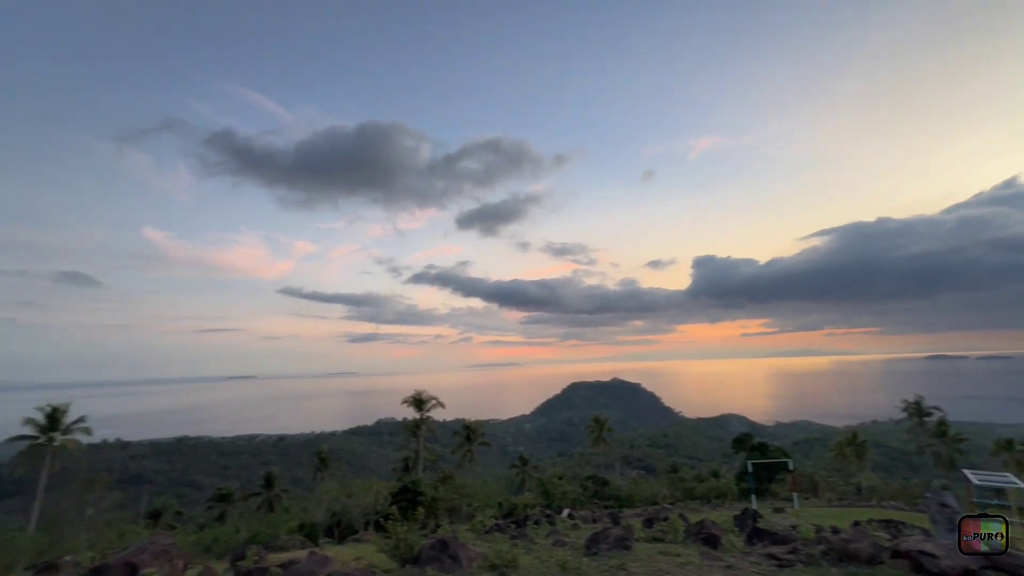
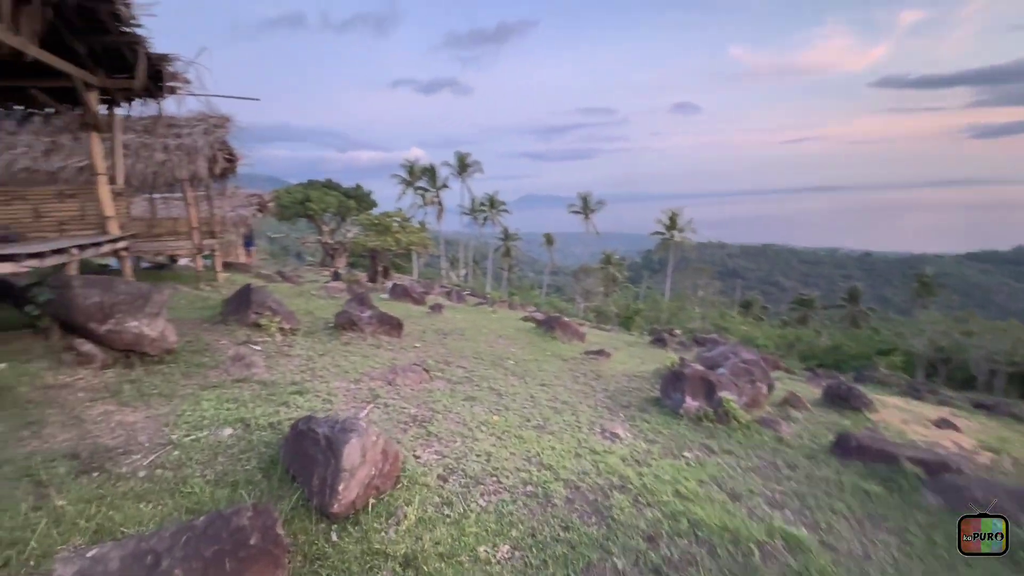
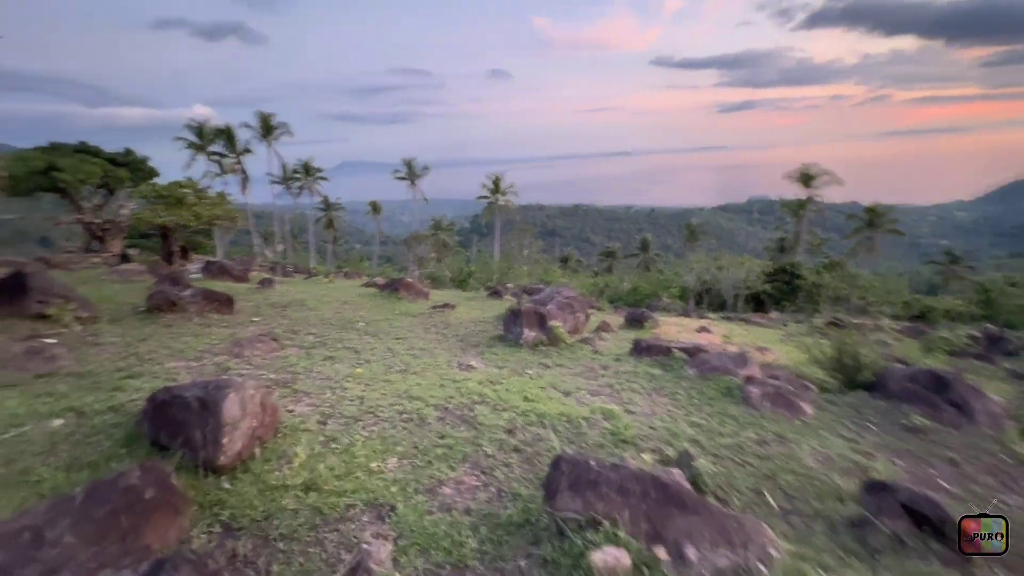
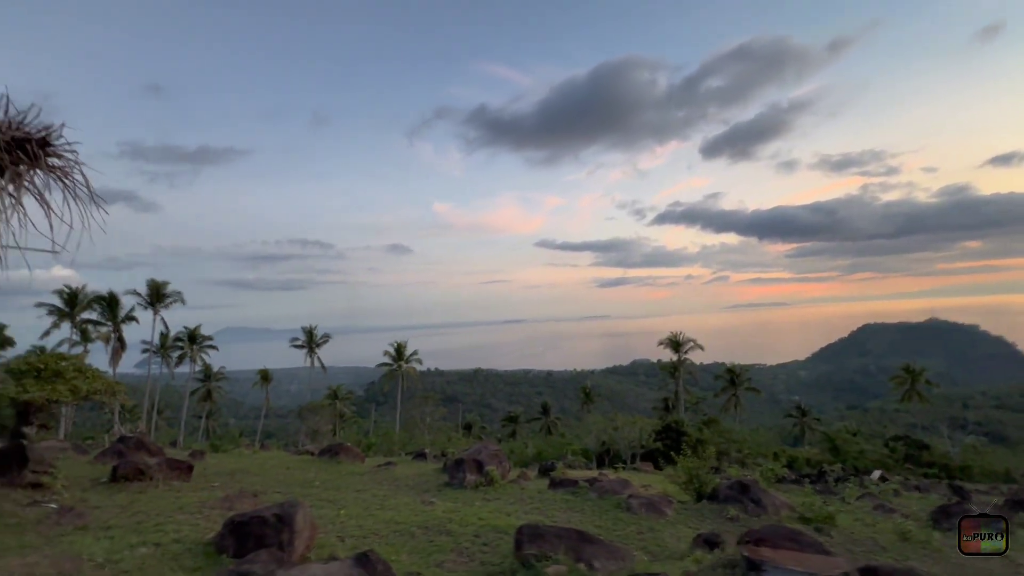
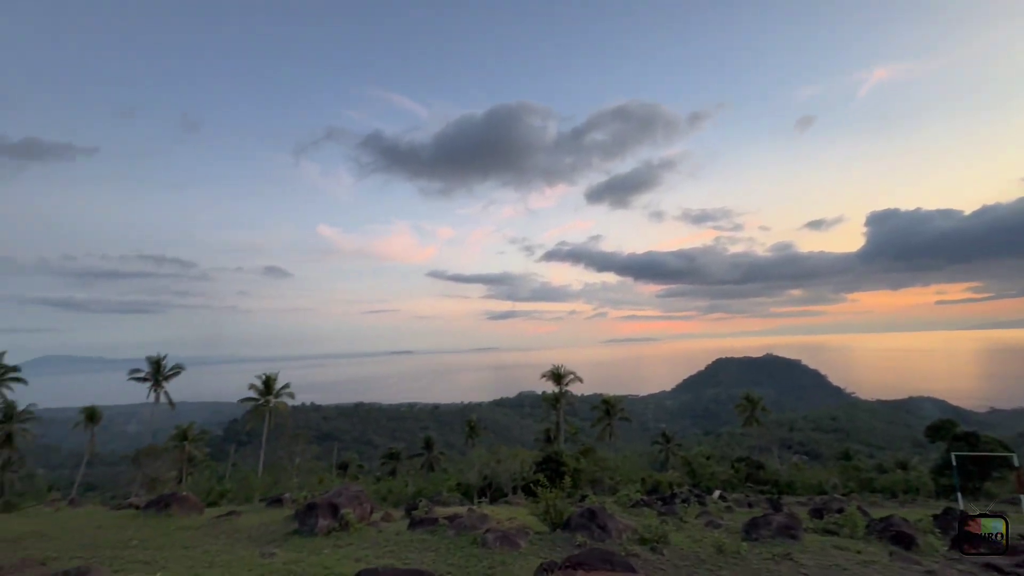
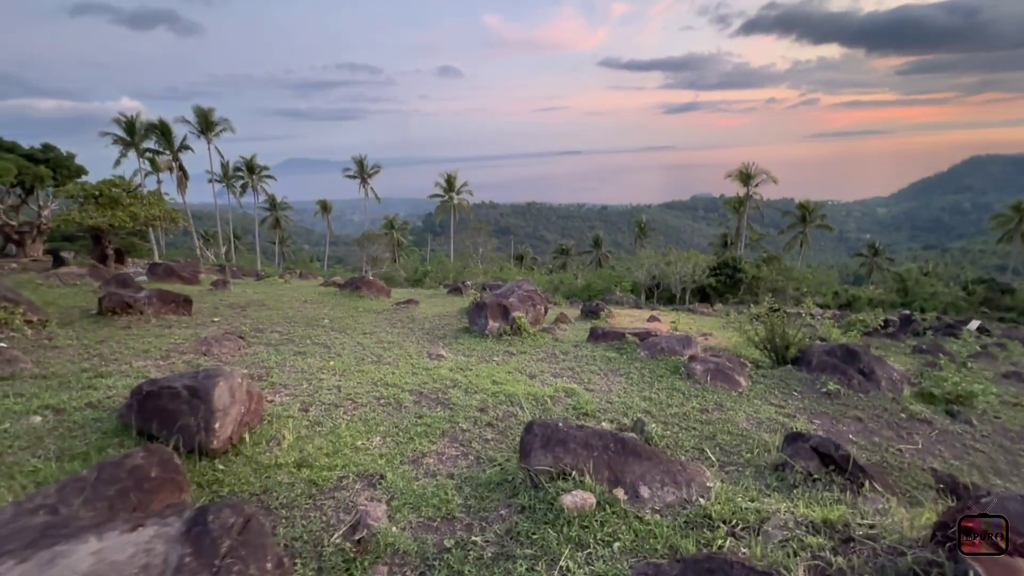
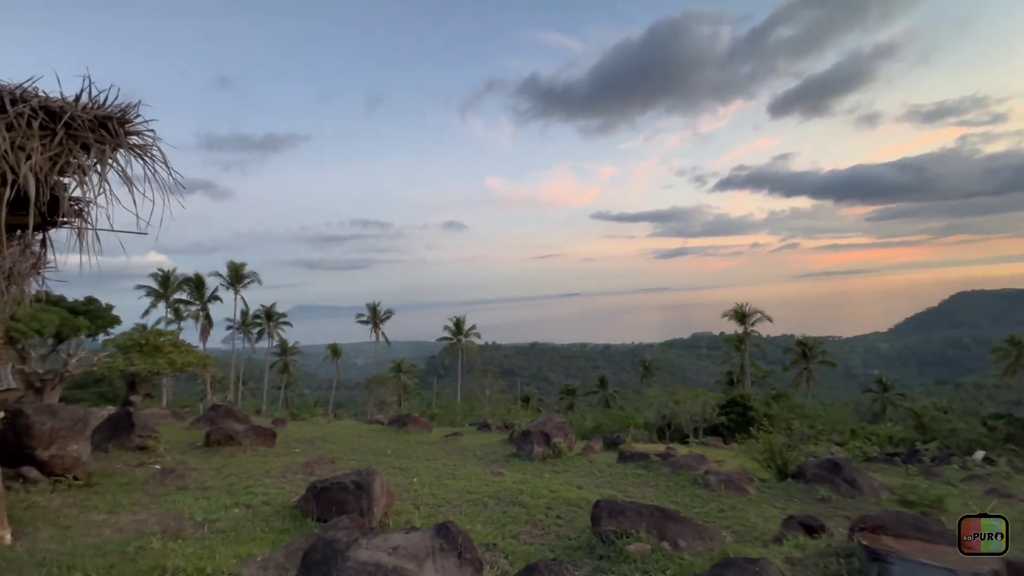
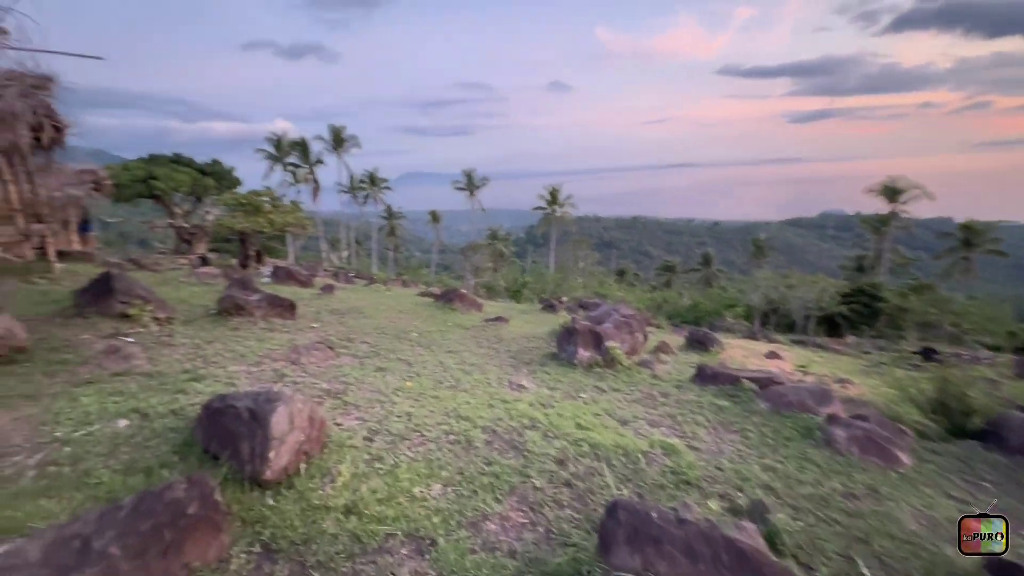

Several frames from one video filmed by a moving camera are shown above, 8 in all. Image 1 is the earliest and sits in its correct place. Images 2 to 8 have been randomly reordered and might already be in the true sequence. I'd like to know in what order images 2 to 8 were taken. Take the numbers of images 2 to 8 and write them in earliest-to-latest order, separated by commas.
5, 4, 7, 6, 3, 8, 2
